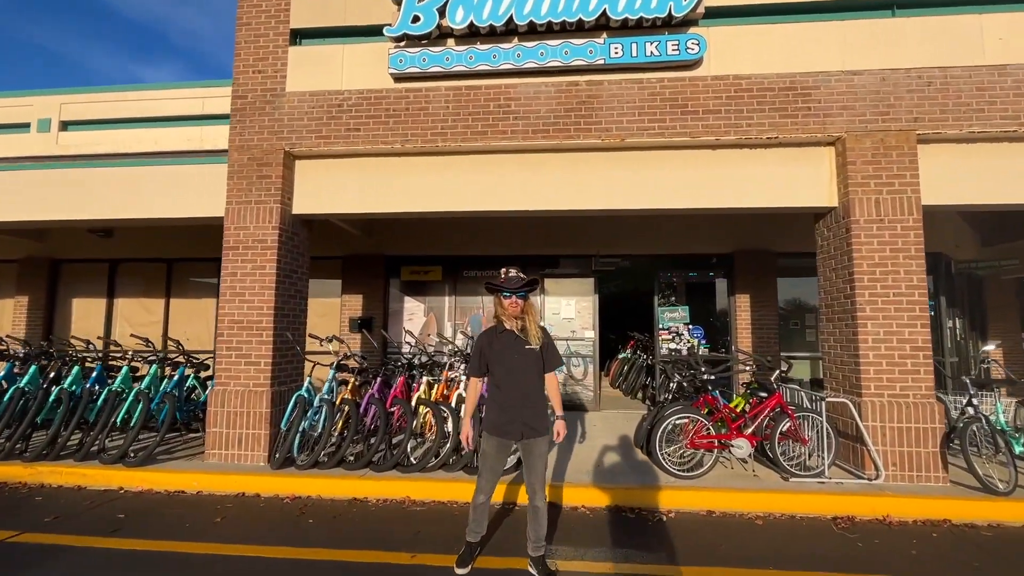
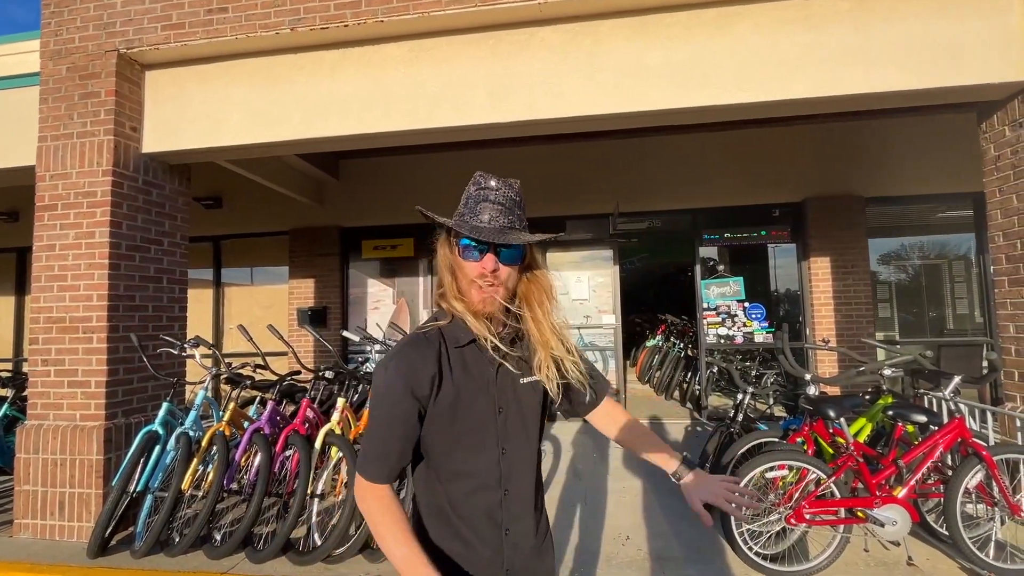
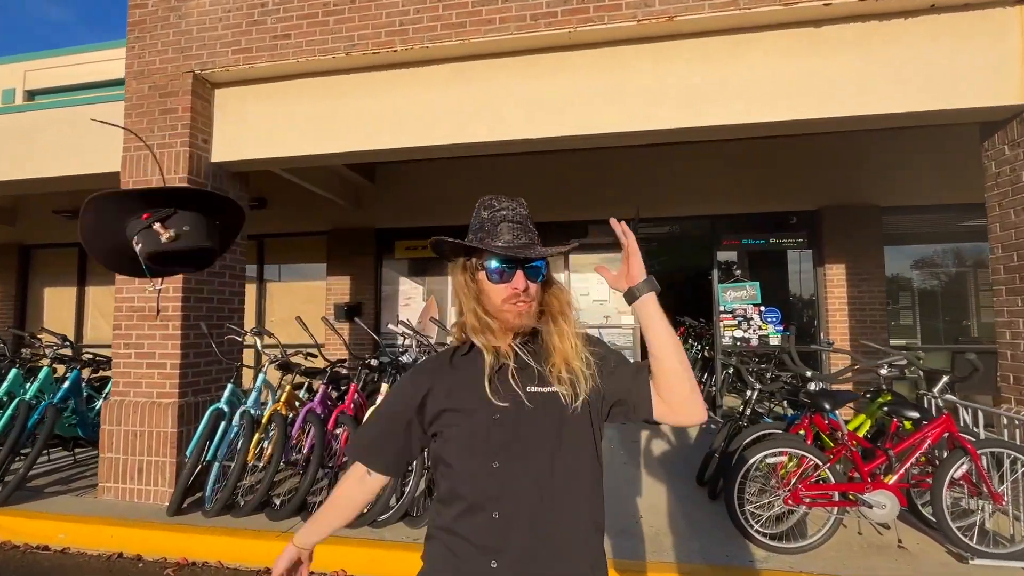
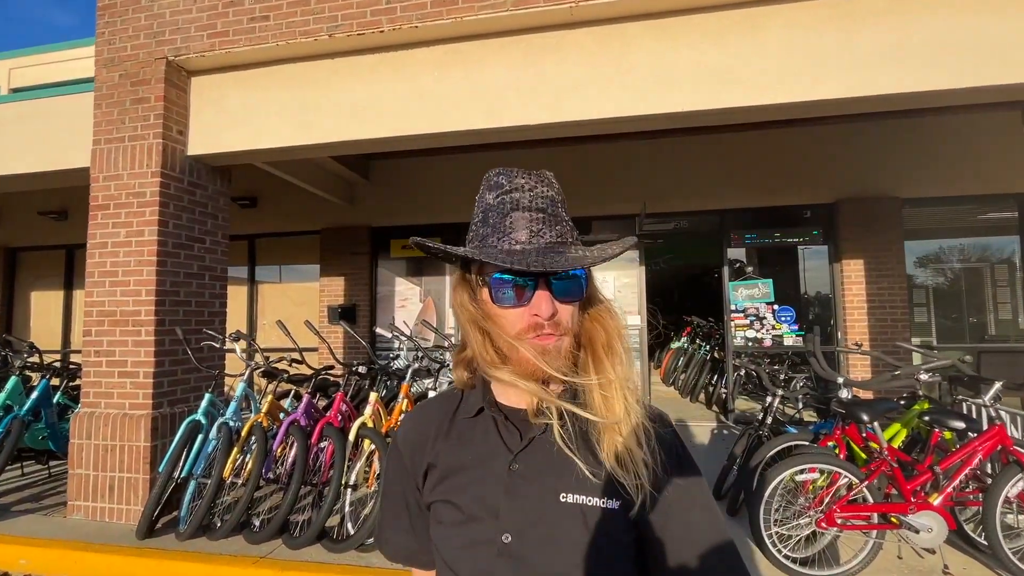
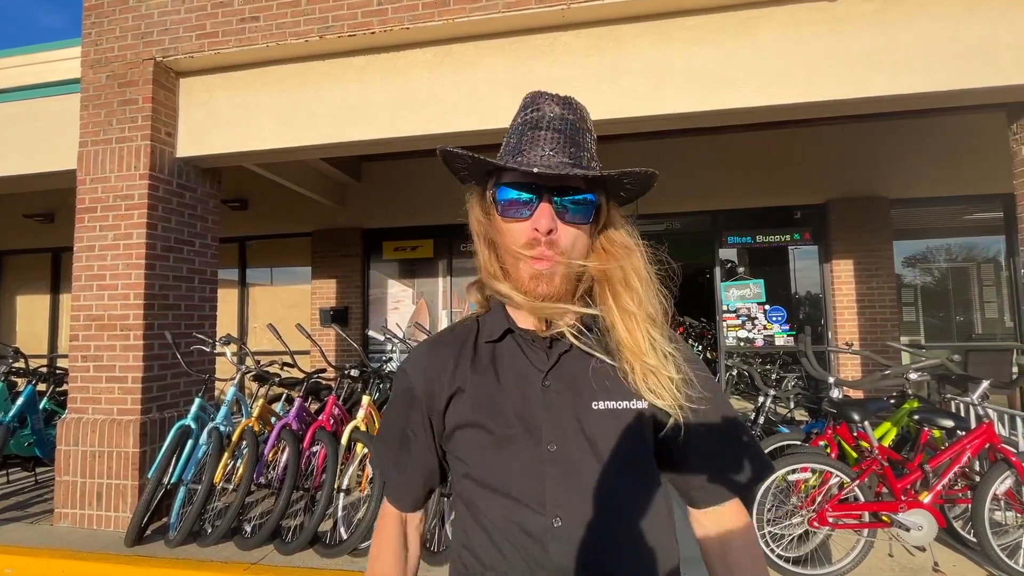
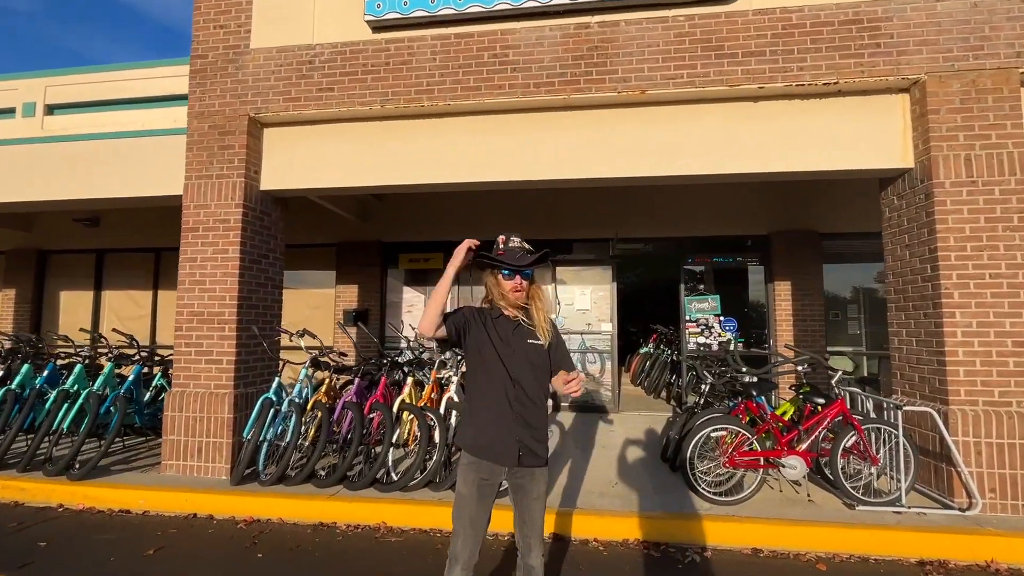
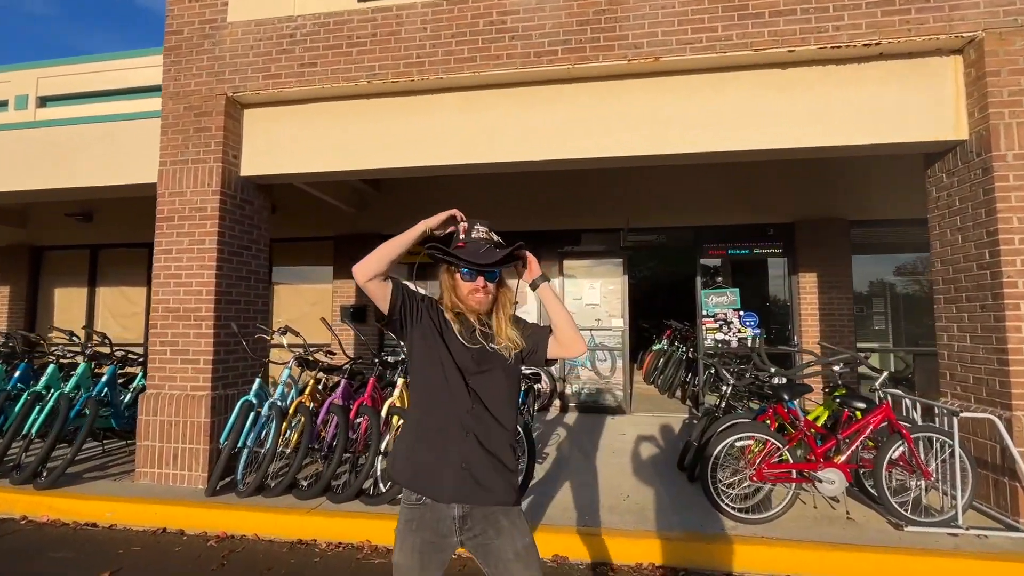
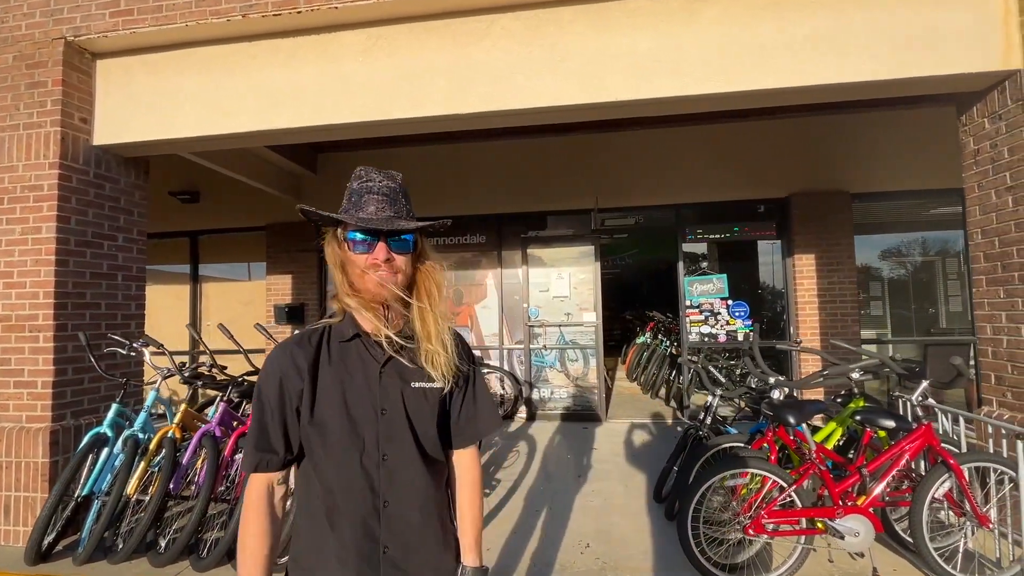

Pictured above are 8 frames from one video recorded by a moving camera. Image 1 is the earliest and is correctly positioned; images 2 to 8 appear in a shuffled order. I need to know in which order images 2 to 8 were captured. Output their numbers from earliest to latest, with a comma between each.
6, 7, 3, 4, 5, 2, 8
